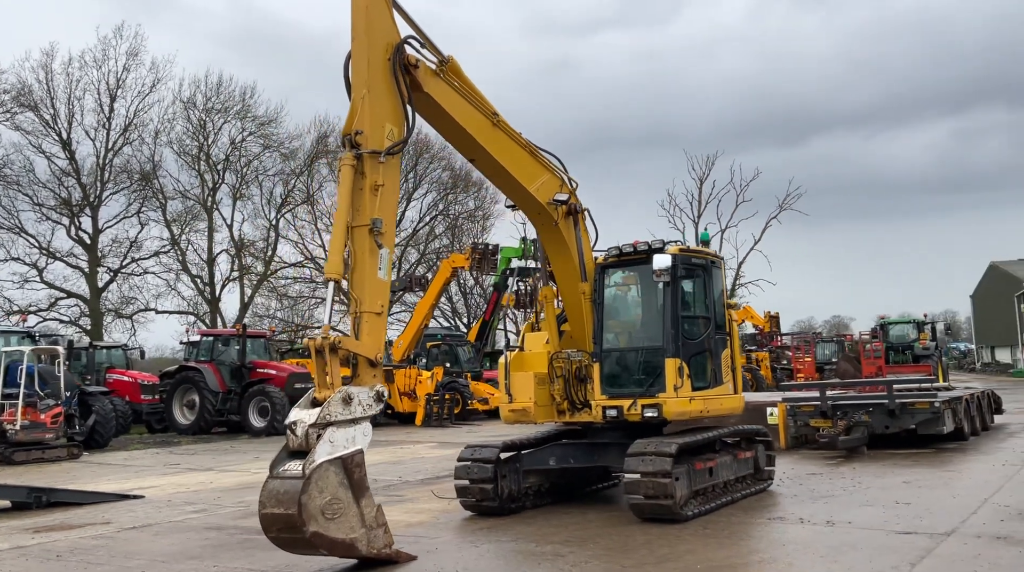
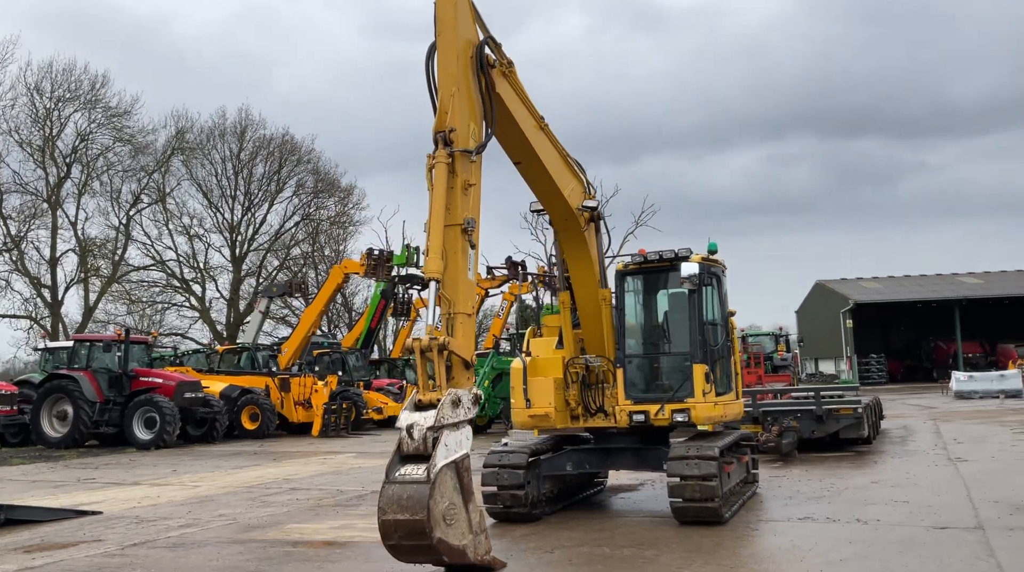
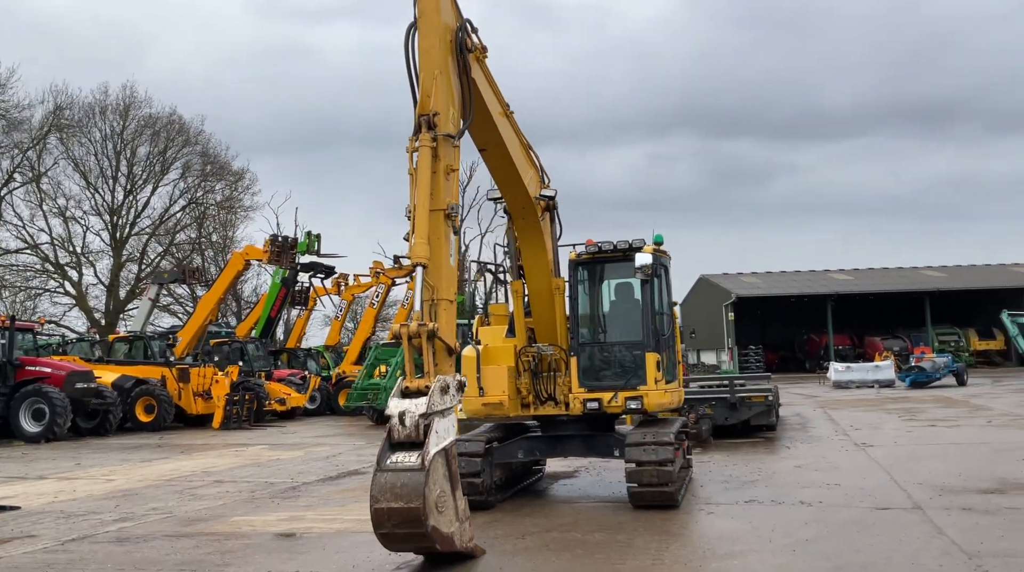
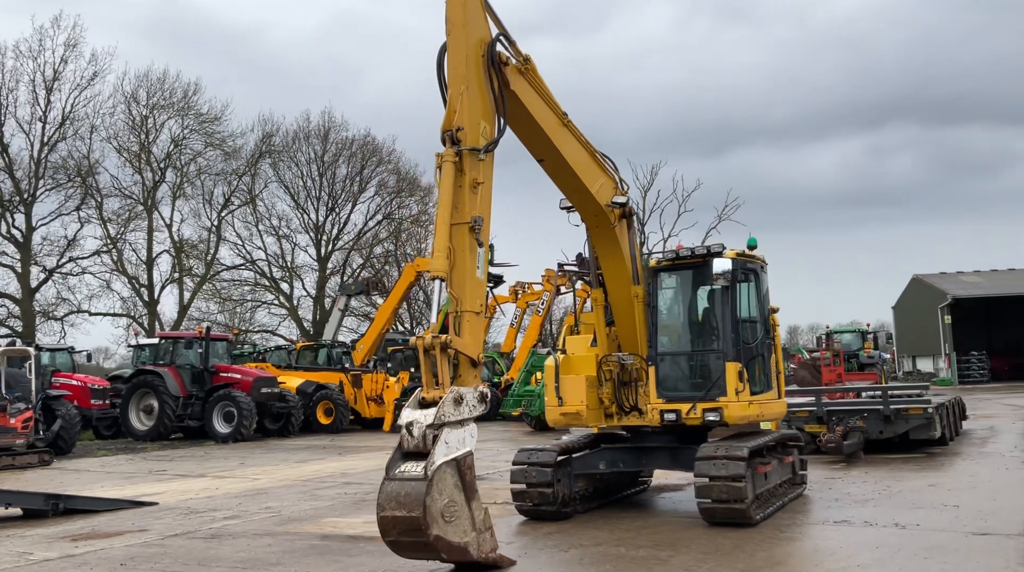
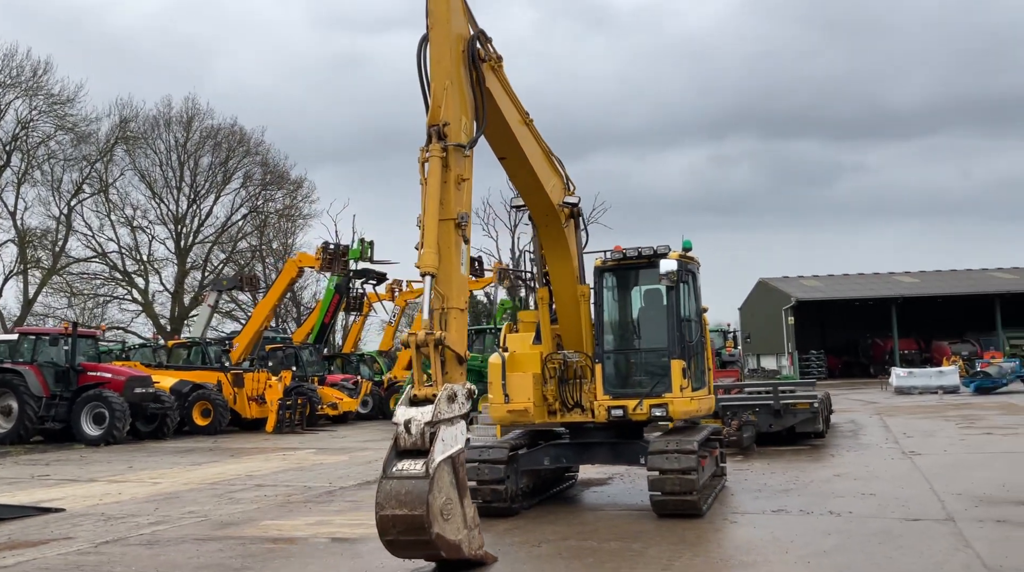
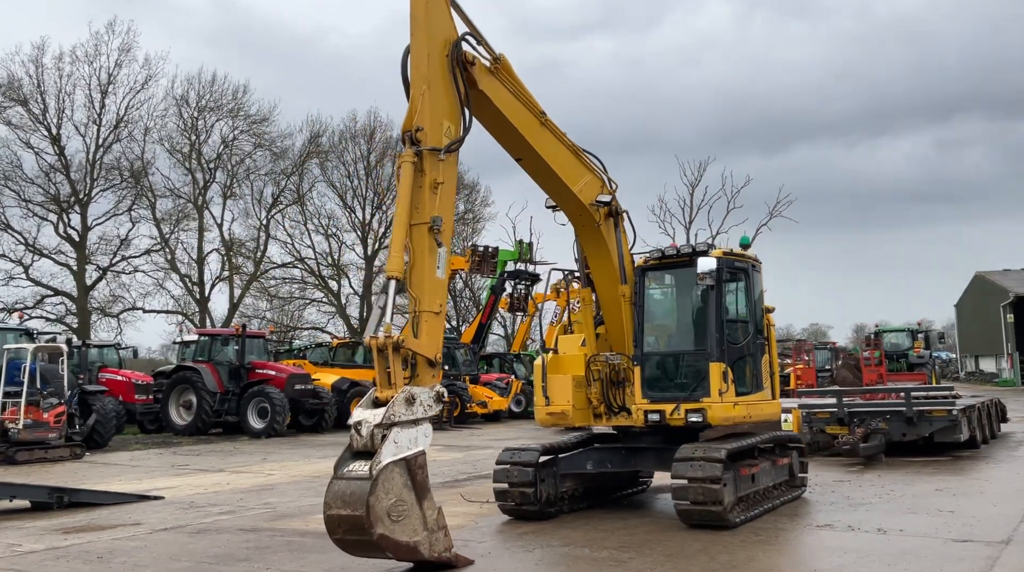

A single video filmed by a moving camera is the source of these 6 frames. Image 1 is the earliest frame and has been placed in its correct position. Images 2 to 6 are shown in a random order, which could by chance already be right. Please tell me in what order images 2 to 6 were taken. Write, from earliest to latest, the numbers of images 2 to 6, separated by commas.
6, 4, 2, 5, 3
